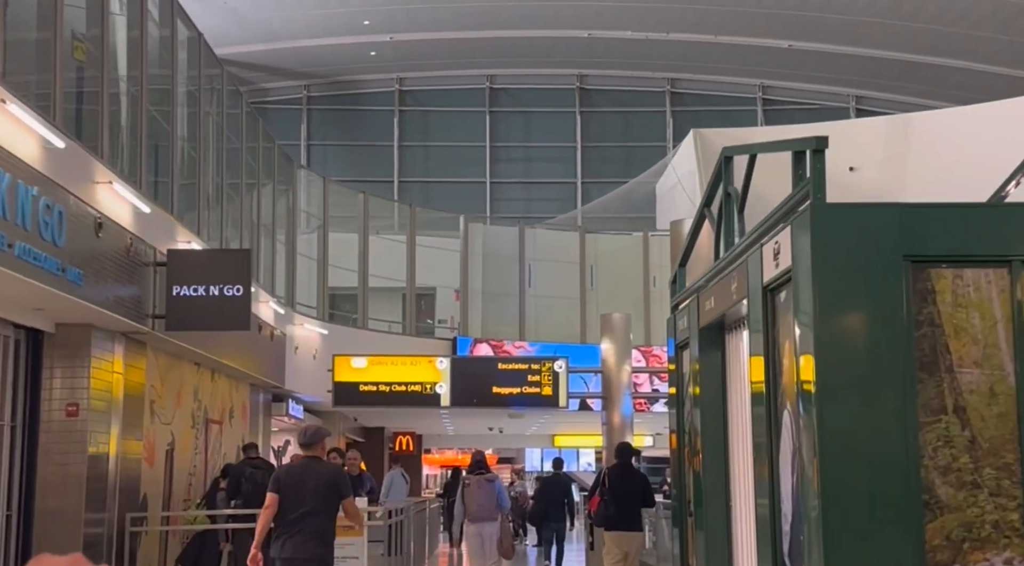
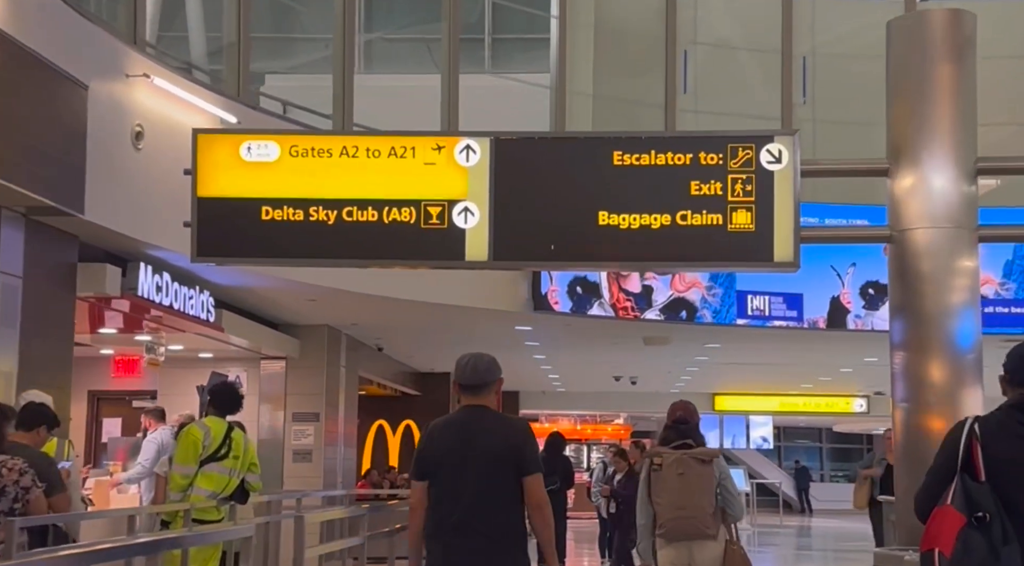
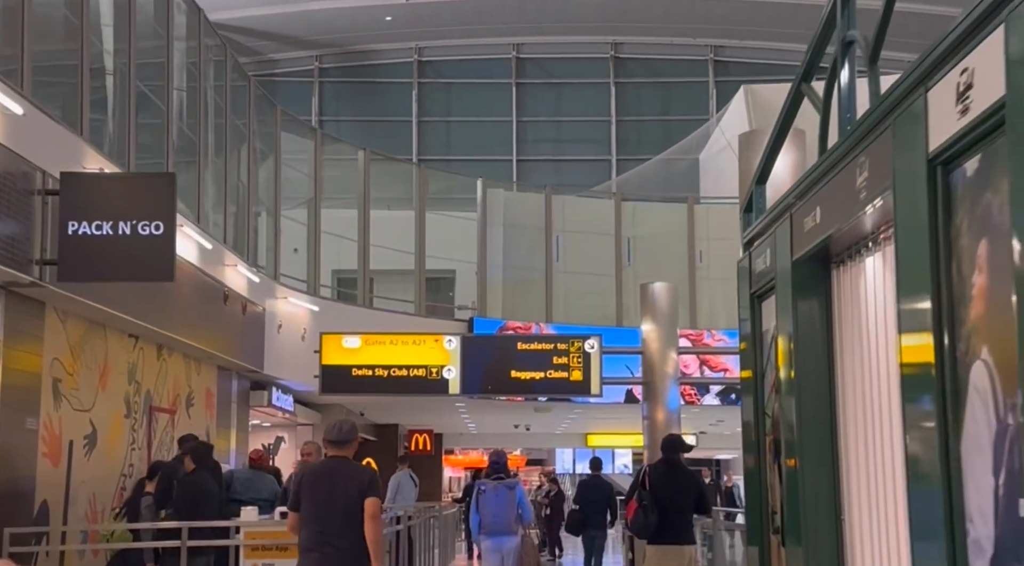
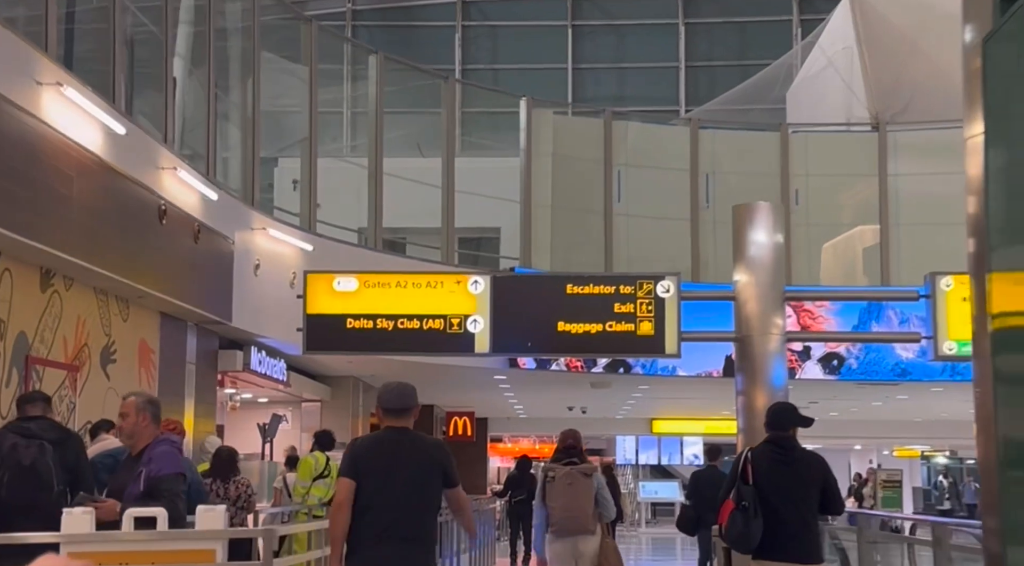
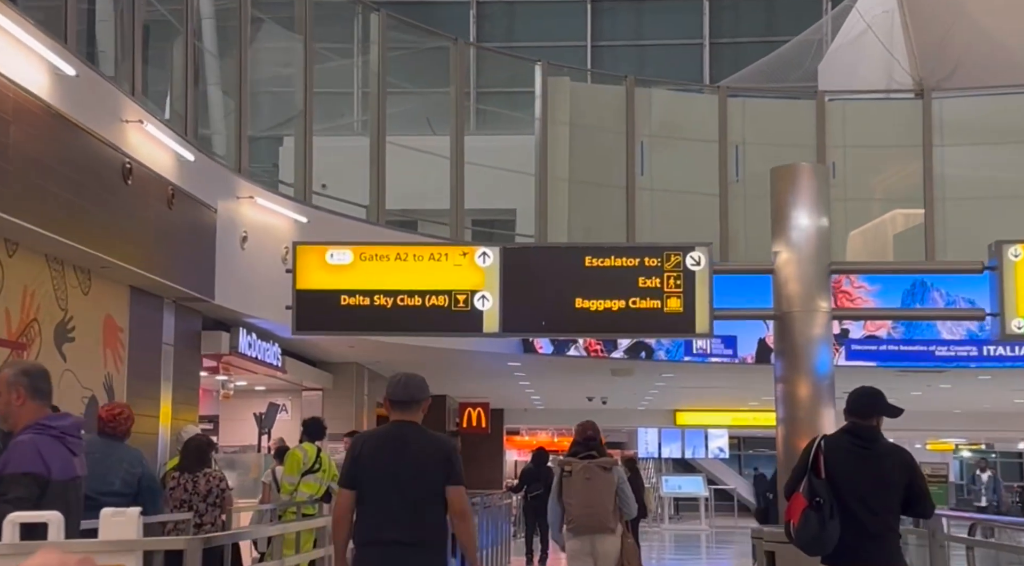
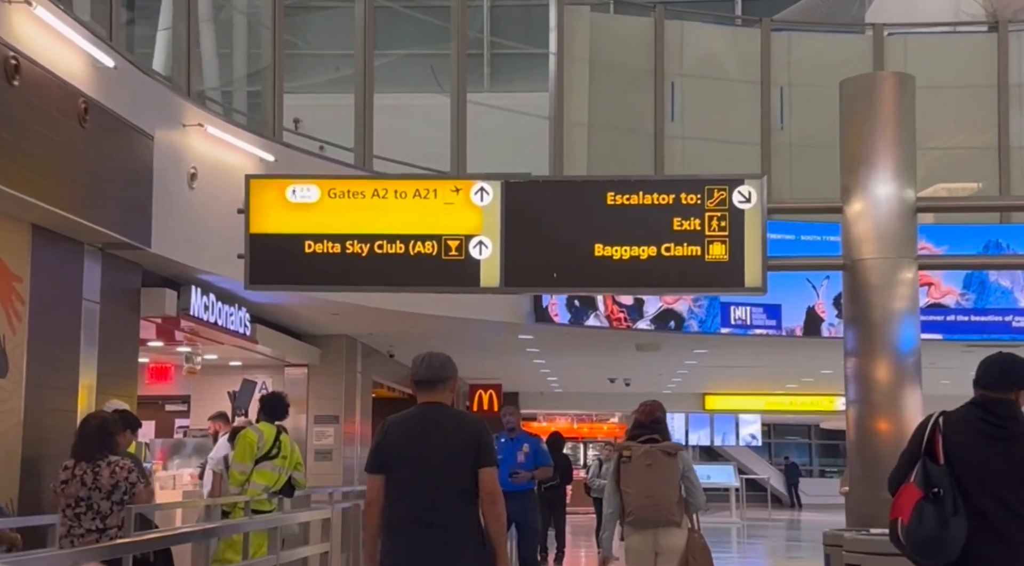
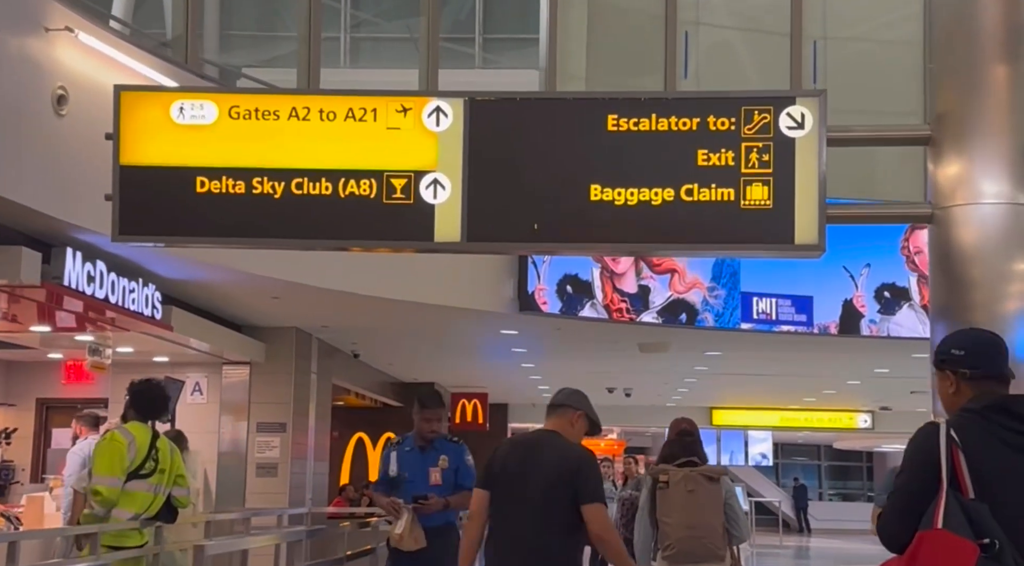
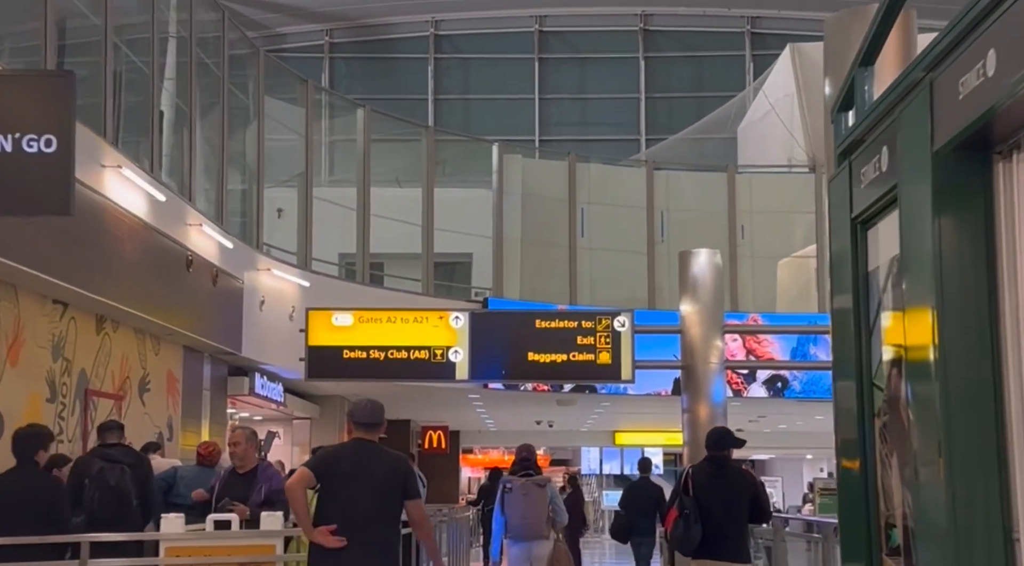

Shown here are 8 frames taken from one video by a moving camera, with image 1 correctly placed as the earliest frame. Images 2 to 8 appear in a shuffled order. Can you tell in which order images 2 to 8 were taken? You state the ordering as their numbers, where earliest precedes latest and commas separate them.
3, 8, 4, 5, 6, 2, 7
